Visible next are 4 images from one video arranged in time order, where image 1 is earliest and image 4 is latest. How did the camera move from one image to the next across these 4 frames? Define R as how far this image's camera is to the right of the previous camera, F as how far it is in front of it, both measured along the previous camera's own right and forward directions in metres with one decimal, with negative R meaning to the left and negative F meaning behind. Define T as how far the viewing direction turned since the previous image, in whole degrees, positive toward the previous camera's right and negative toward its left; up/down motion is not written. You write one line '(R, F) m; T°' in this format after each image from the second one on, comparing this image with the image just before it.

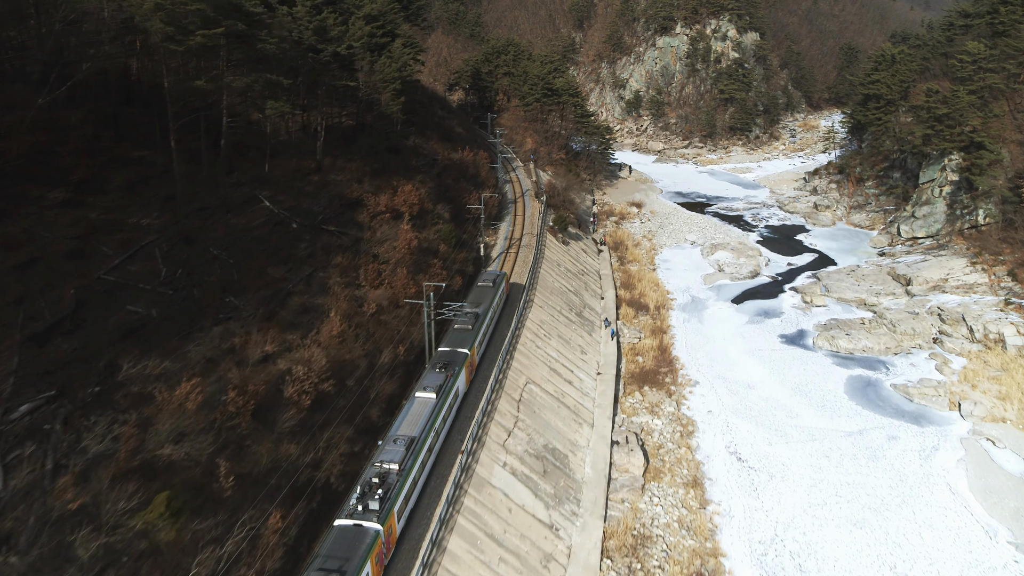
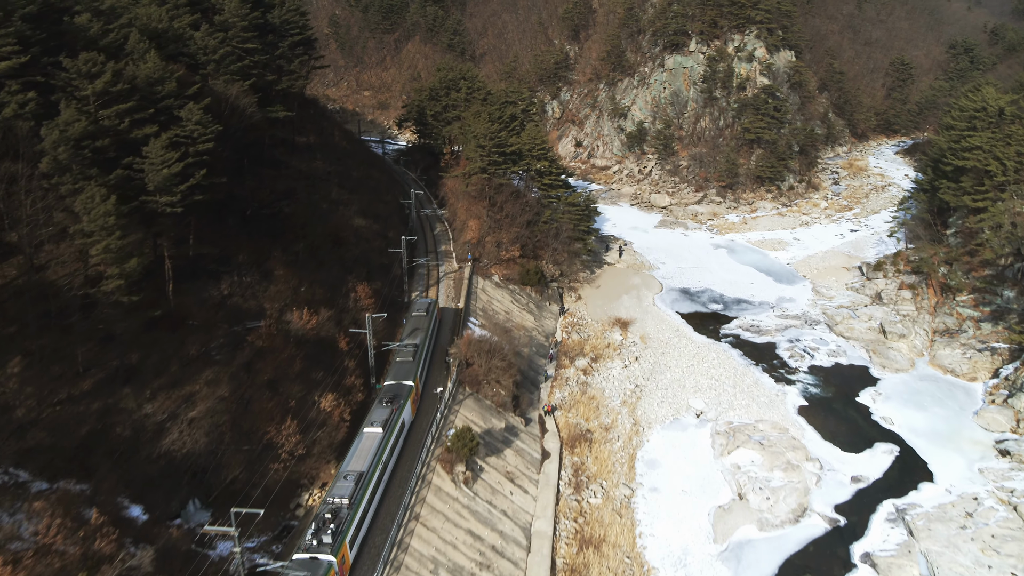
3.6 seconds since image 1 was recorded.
(+4.4, +15.4) m; -2°
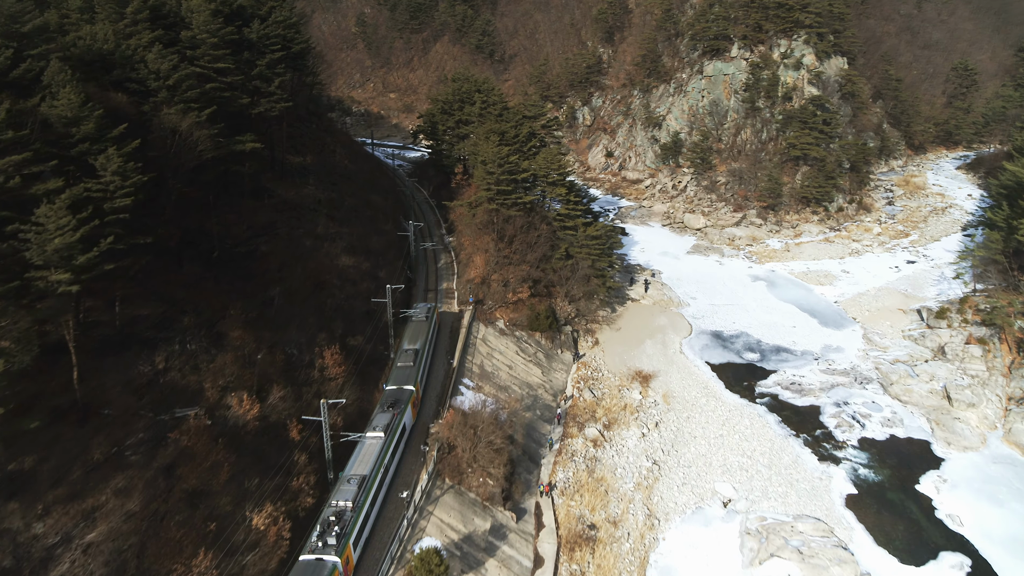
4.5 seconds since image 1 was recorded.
(+1.3, +4.0) m; -3°
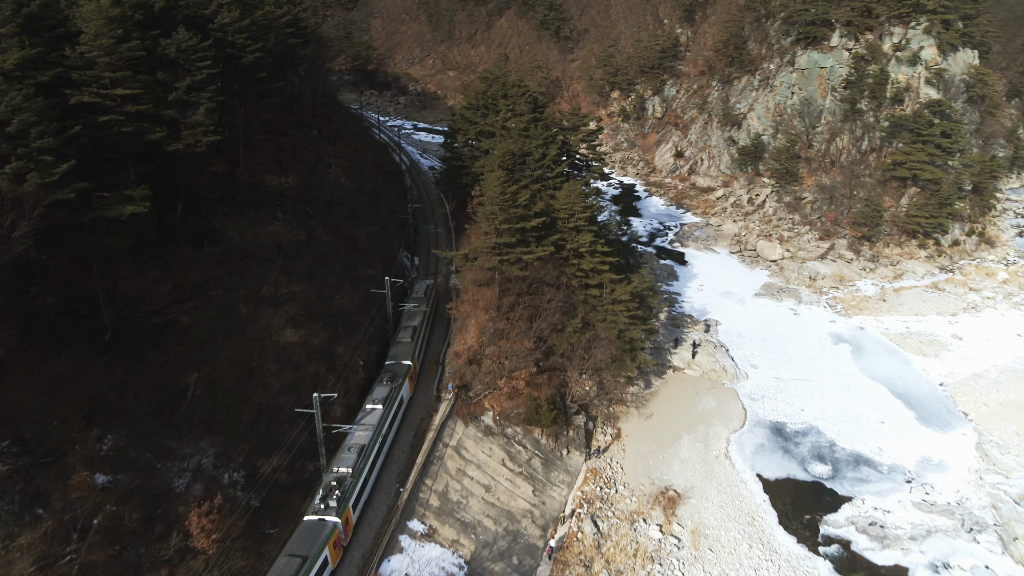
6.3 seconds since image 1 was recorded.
(+2.8, +7.2) m; -6°
